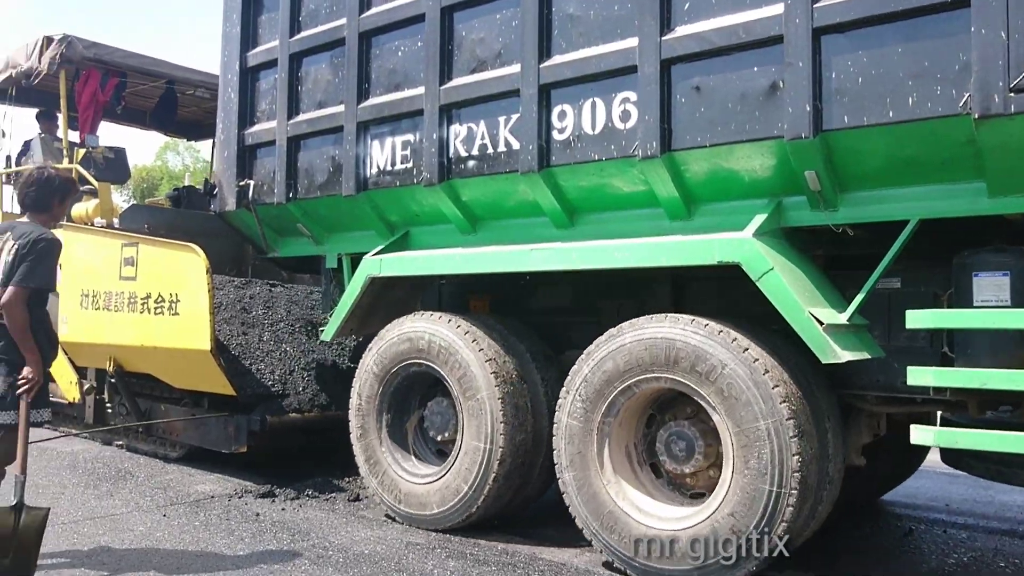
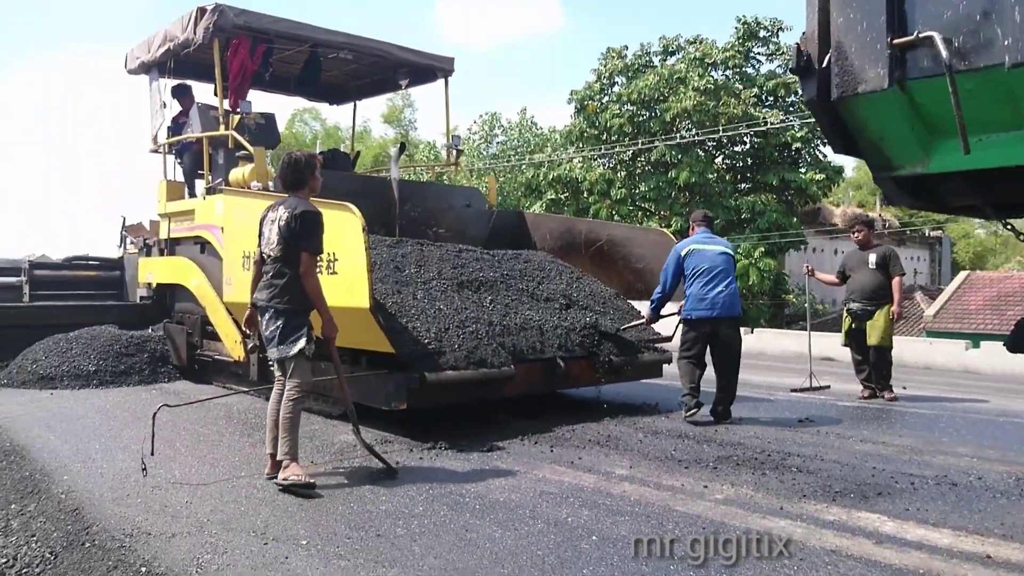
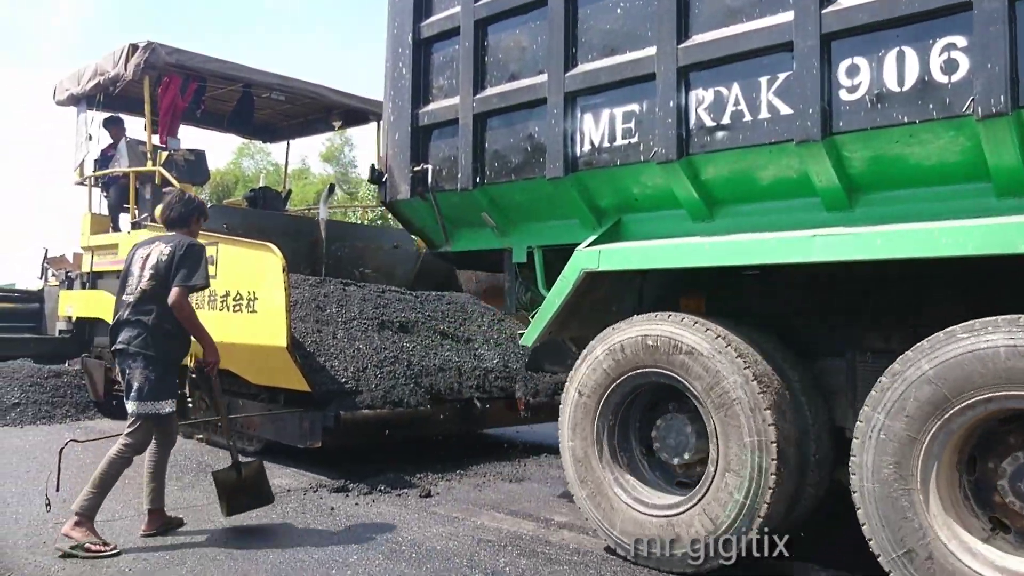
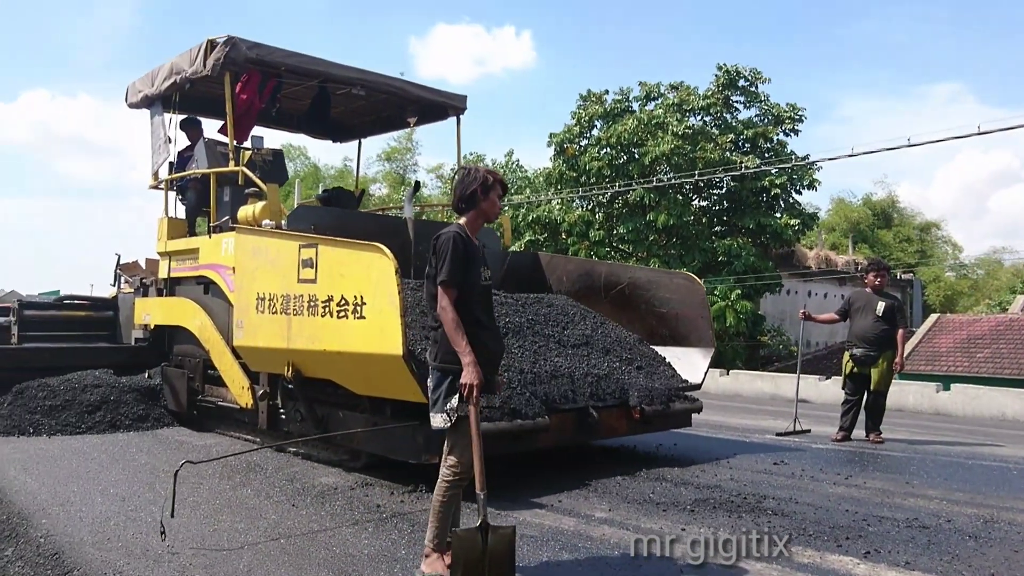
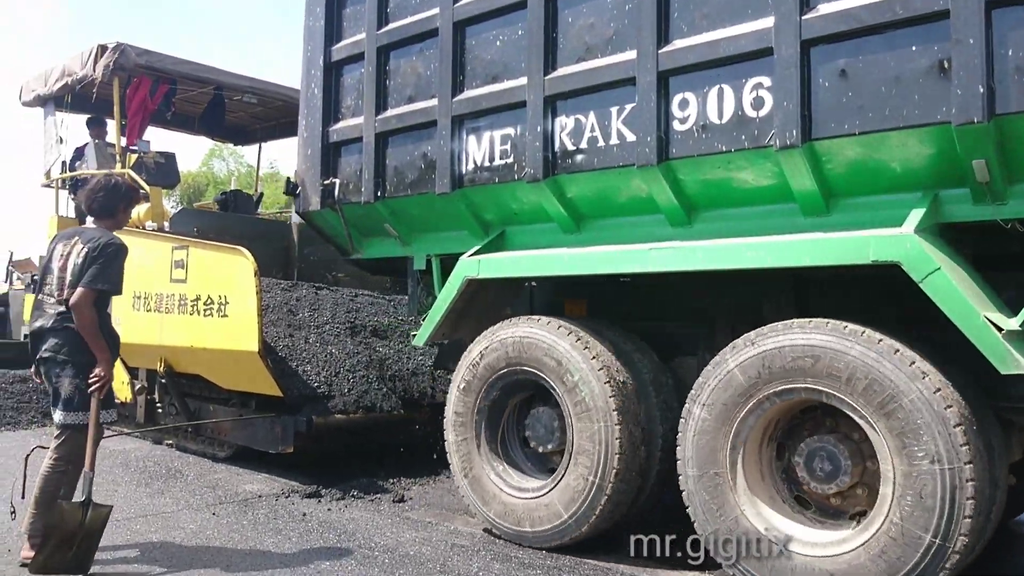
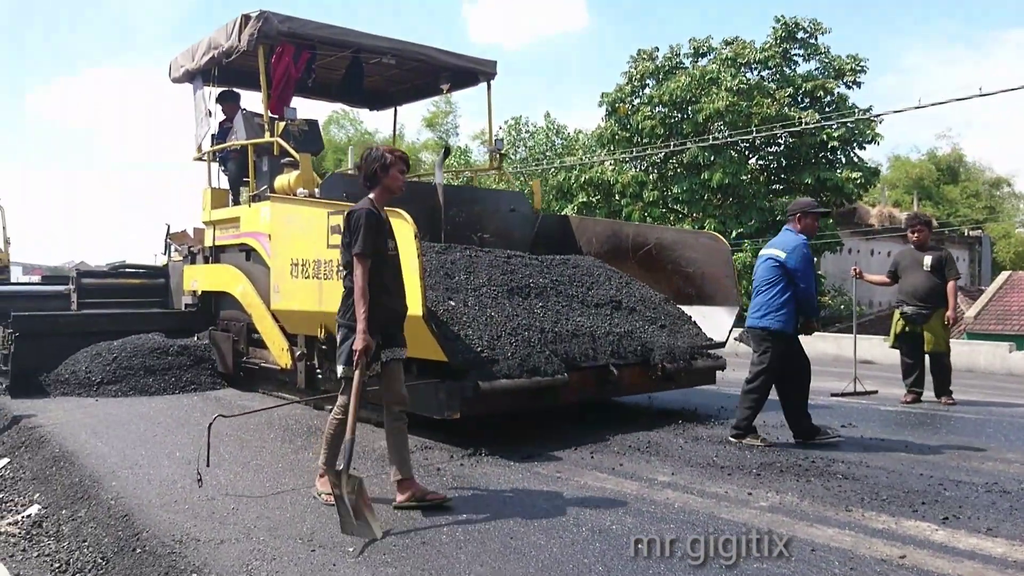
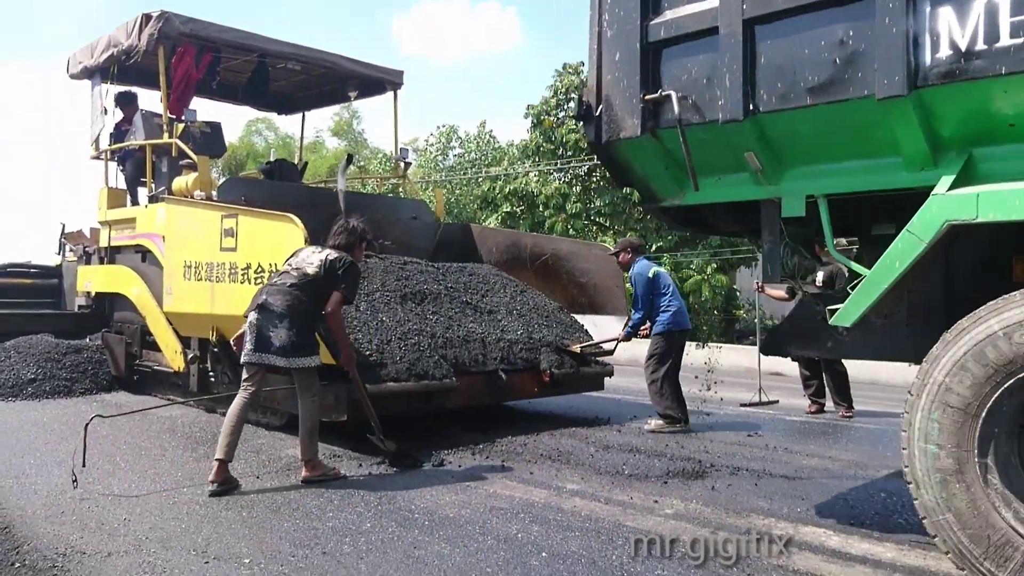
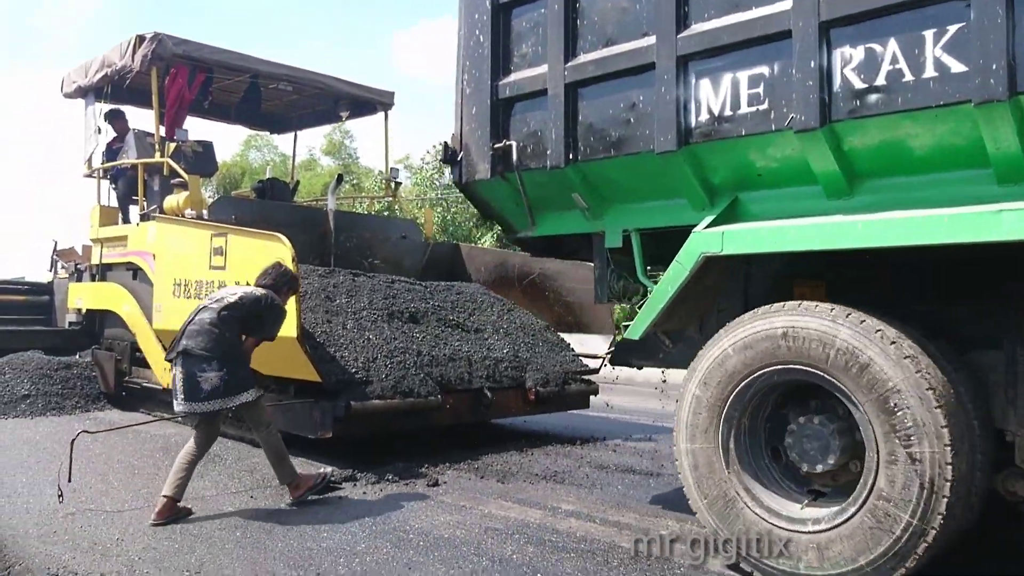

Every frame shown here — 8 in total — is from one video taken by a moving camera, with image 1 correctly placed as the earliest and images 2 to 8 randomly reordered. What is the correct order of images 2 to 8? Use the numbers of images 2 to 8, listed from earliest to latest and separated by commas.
5, 3, 8, 7, 2, 6, 4
